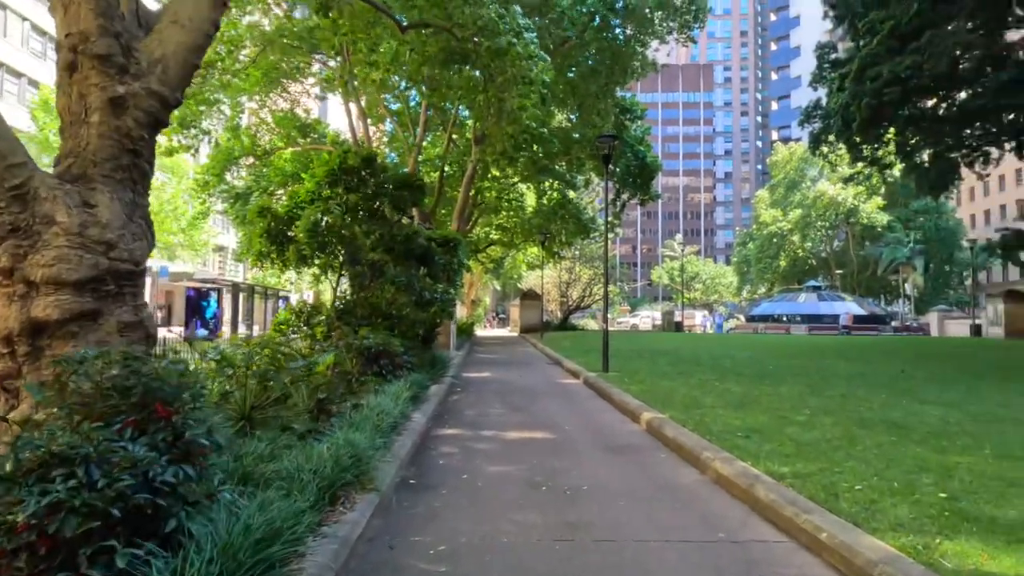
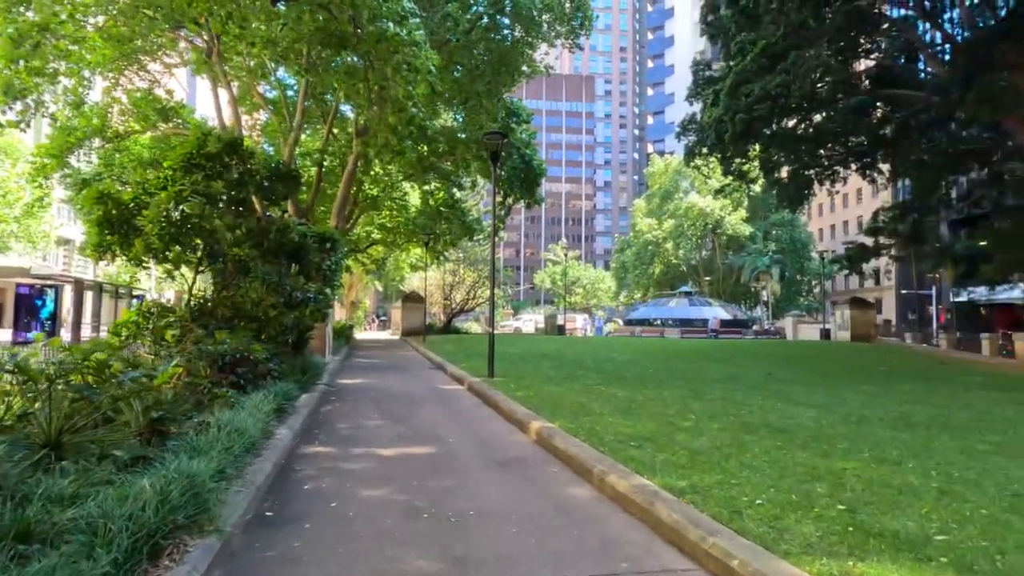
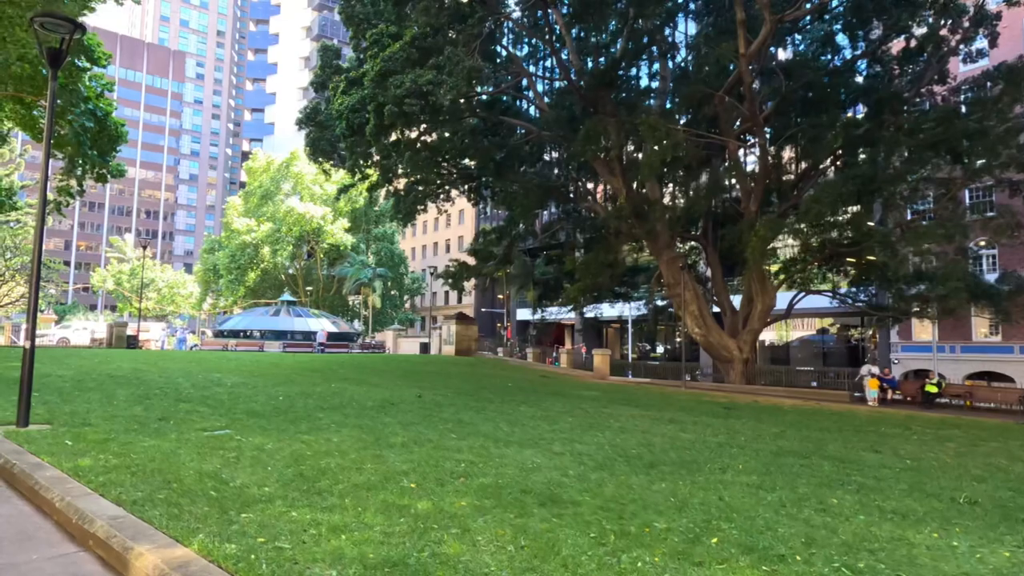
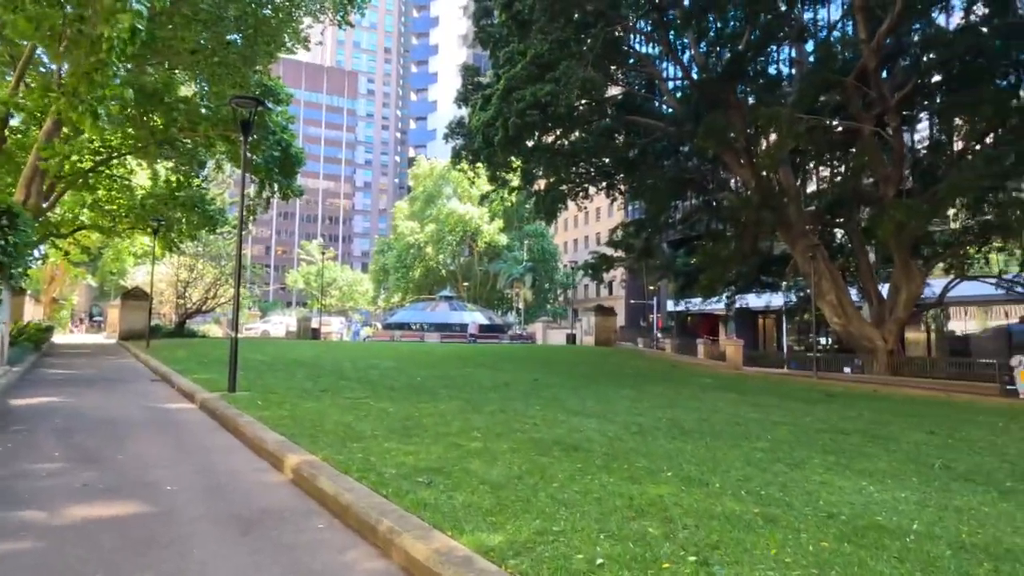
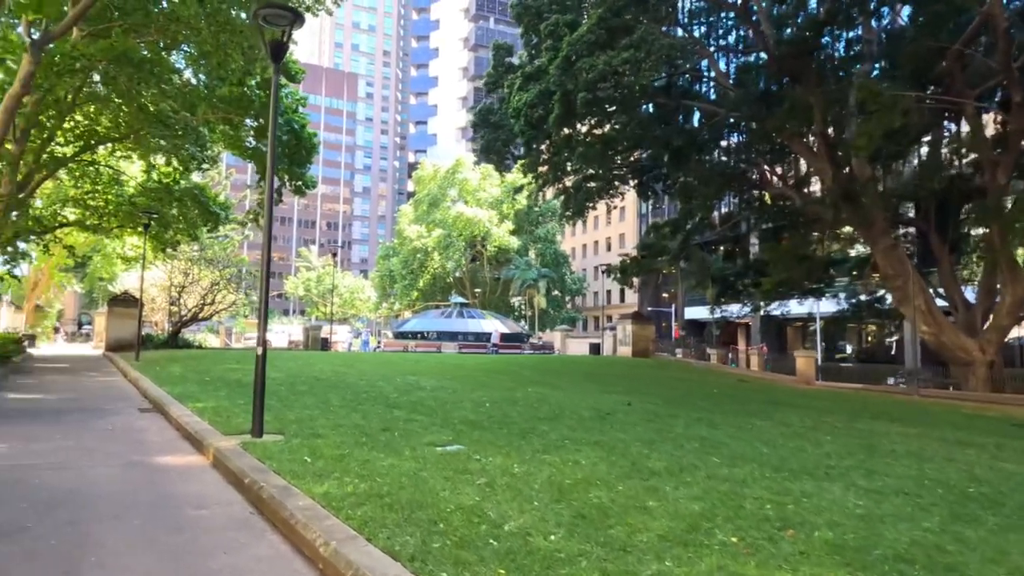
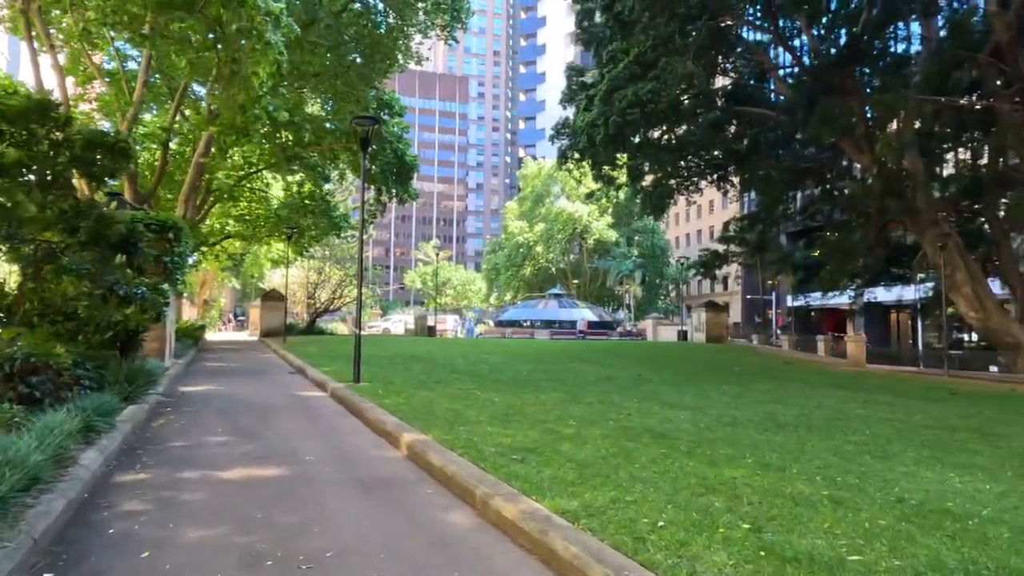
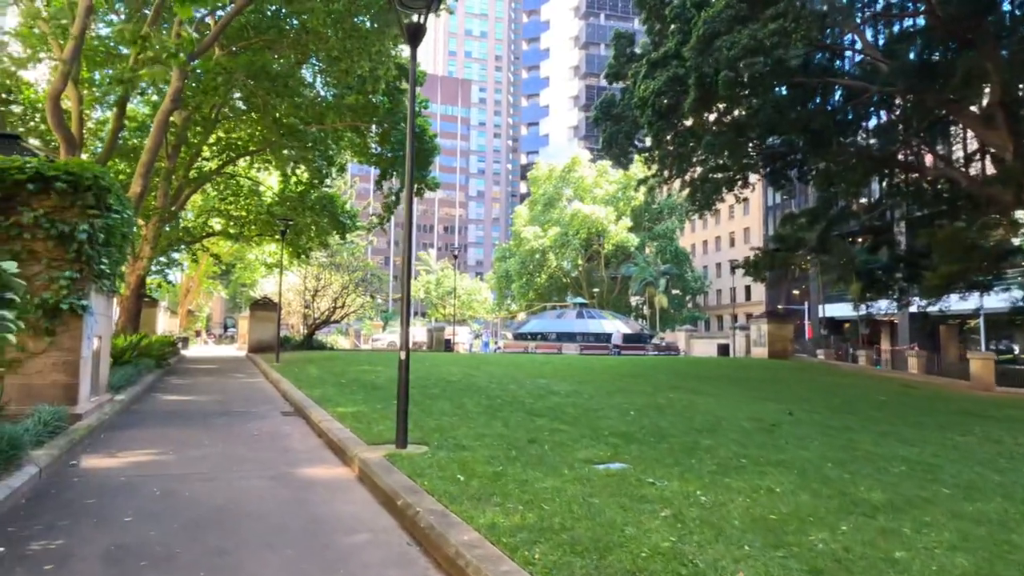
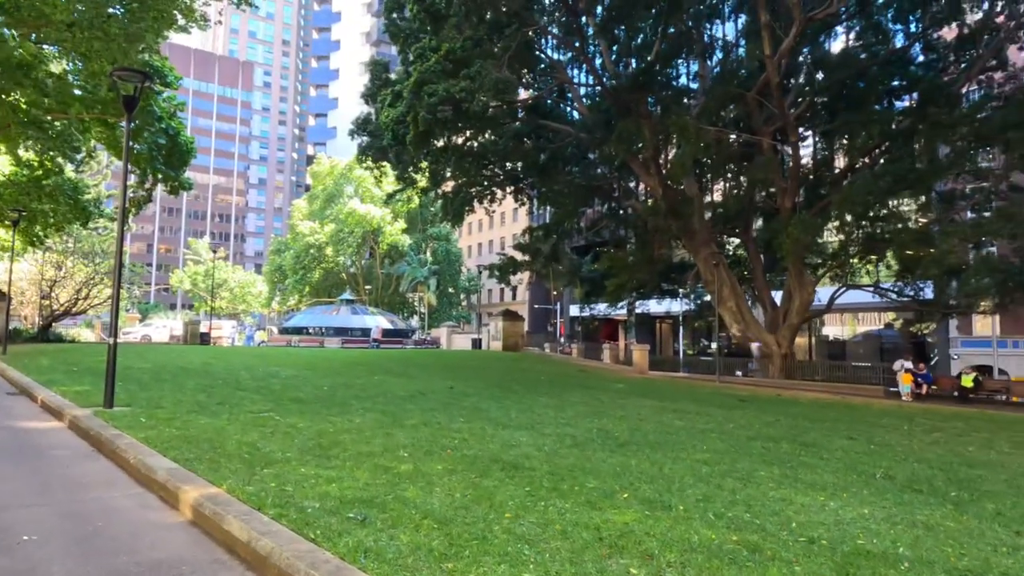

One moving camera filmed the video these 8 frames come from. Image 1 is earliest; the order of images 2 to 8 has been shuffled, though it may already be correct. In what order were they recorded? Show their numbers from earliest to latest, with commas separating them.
2, 6, 4, 8, 3, 5, 7
